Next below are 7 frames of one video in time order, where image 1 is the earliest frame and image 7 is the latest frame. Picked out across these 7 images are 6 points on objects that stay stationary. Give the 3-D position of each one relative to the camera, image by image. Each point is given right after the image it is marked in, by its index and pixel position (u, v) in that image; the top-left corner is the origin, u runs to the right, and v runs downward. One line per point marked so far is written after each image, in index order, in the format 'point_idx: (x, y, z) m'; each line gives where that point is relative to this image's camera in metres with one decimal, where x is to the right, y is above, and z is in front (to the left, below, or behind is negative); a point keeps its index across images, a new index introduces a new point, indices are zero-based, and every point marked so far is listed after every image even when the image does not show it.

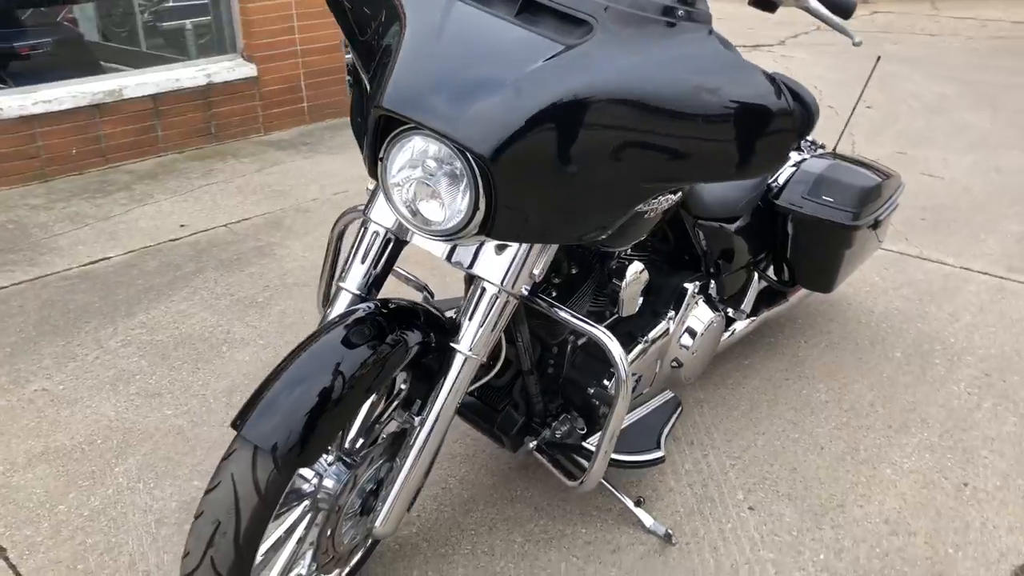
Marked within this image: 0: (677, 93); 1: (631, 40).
0: (+0.3, +0.3, +1.7) m
1: (+0.2, +0.5, +1.8) m
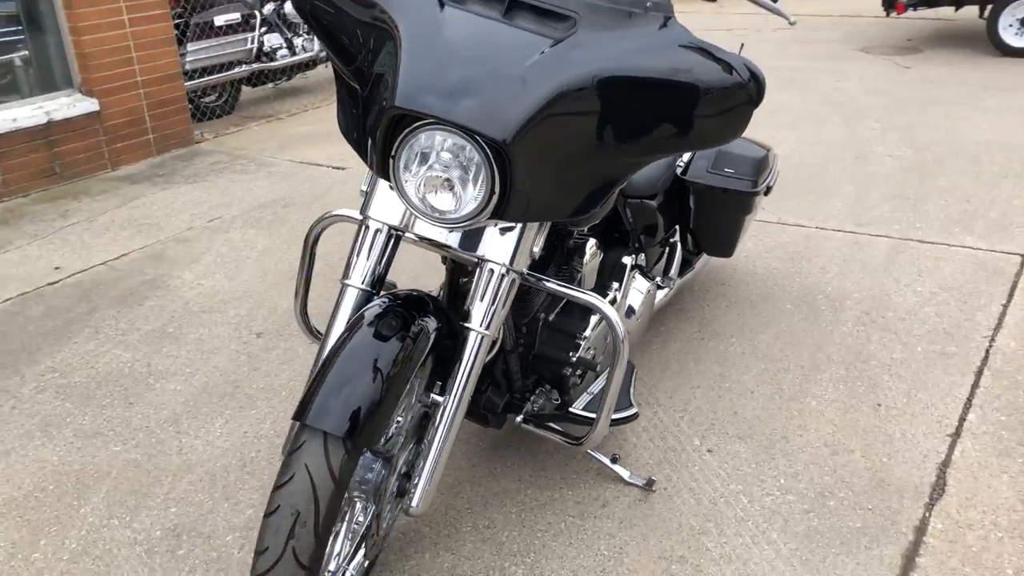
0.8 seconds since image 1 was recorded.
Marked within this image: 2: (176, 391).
0: (+0.3, +0.4, +1.9) m
1: (+0.2, +0.5, +2.0) m
2: (-1.1, -0.4, +3.2) m
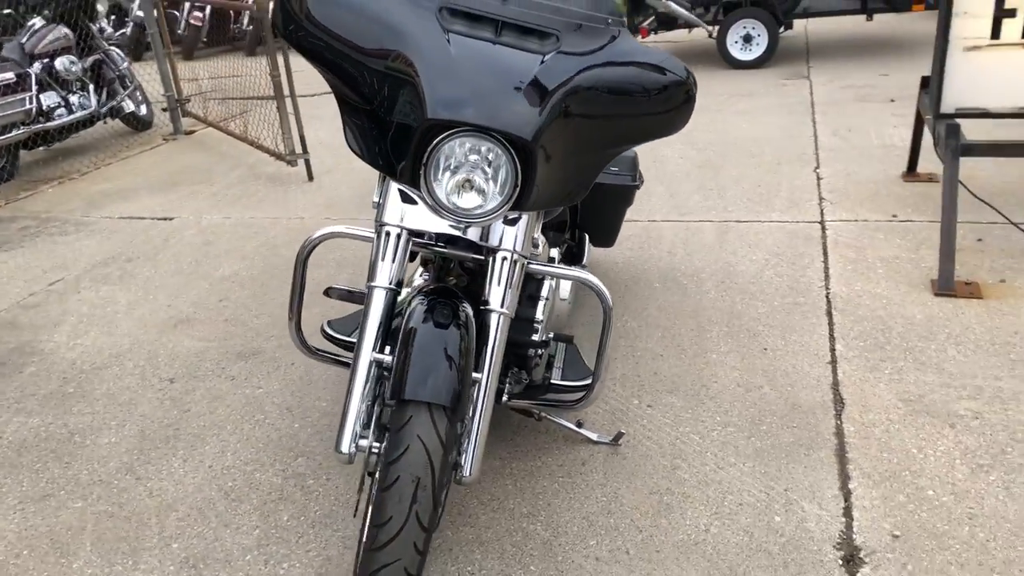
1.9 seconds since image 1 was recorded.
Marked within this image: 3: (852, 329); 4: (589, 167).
0: (+0.3, +0.5, +2.3) m
1: (+0.2, +0.6, +2.3) m
2: (-1.3, -0.5, +3.2) m
3: (+1.3, -0.1, +3.5) m
4: (+0.2, +0.3, +2.3) m
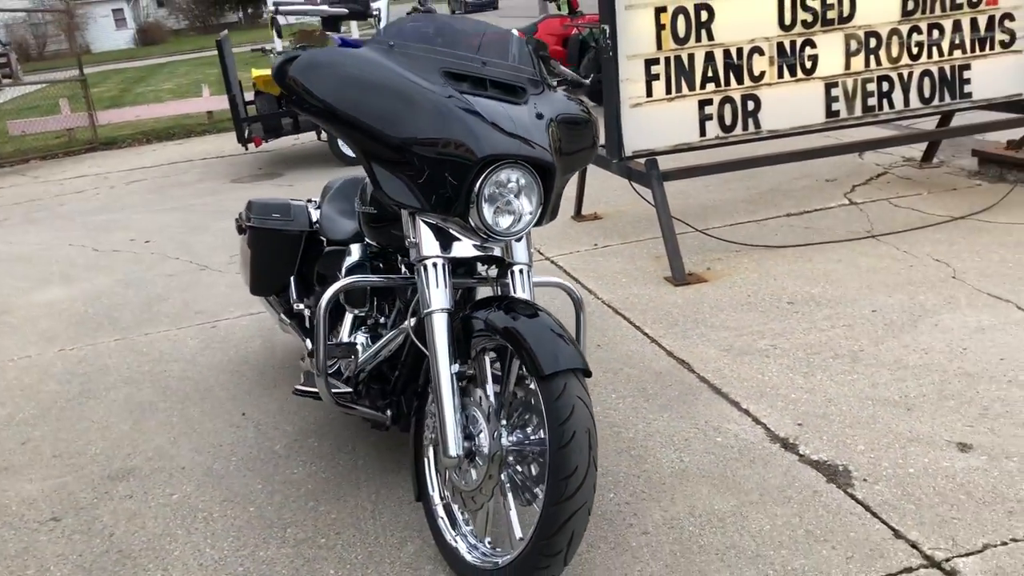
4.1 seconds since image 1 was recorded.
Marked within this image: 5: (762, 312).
0: (+0.2, +0.5, +2.9) m
1: (0.0, +0.6, +2.9) m
2: (-1.4, -0.9, +2.8) m
3: (+0.6, -0.1, +4.4) m
4: (+0.1, +0.3, +2.9) m
5: (+1.1, -0.1, +4.3) m
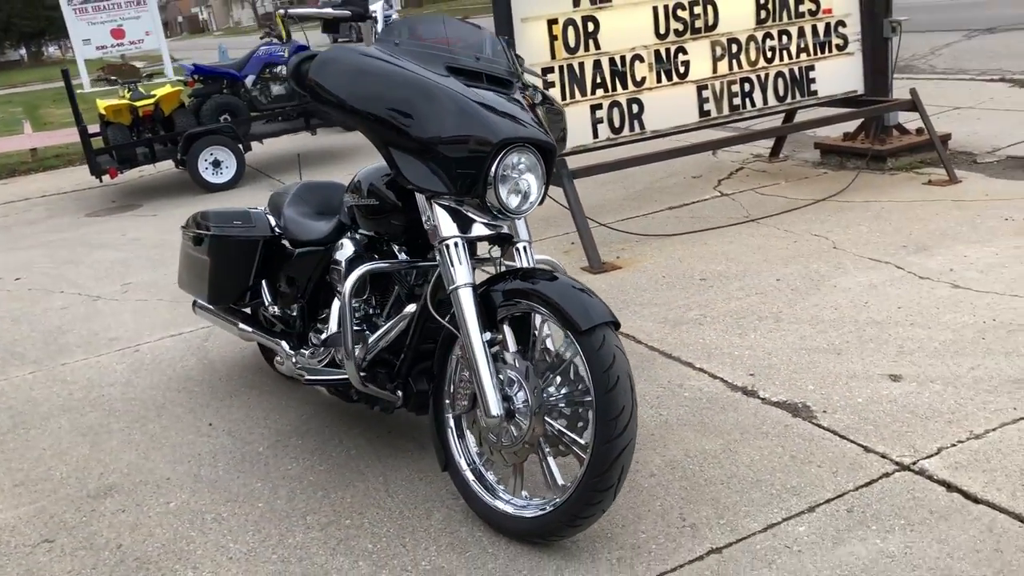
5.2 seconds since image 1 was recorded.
0: (+0.1, +0.6, +3.2) m
1: (0.0, +0.7, +3.1) m
2: (-1.3, -0.9, +2.8) m
3: (+0.3, -0.1, +4.7) m
4: (+0.1, +0.4, +3.2) m
5: (+0.8, 0.0, +4.8) m
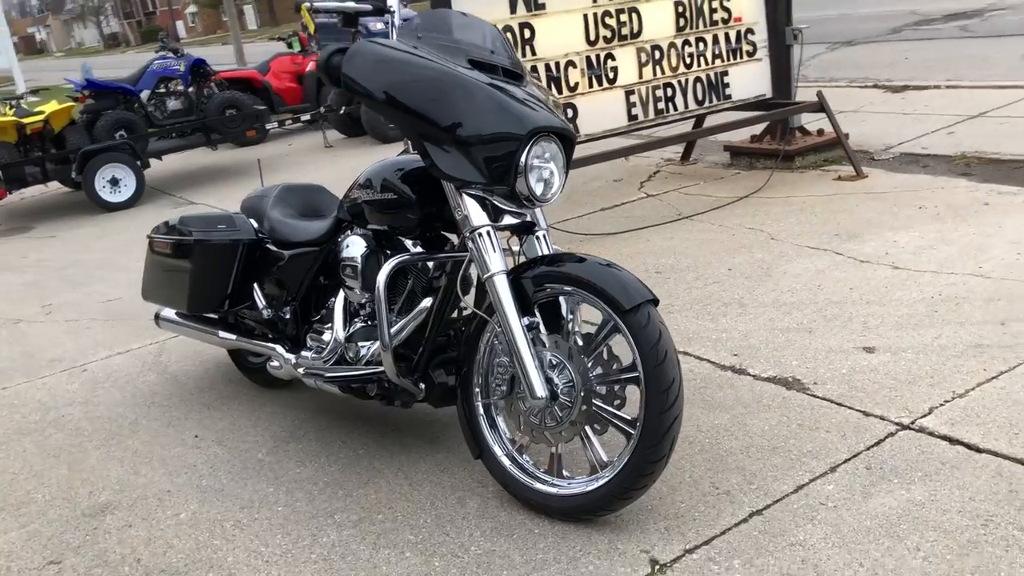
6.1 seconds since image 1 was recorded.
0: (+0.1, +0.6, +3.3) m
1: (0.0, +0.7, +3.2) m
2: (-1.1, -0.9, +2.7) m
3: (+0.1, -0.1, +4.8) m
4: (+0.1, +0.4, +3.3) m
5: (+0.7, 0.0, +4.9) m
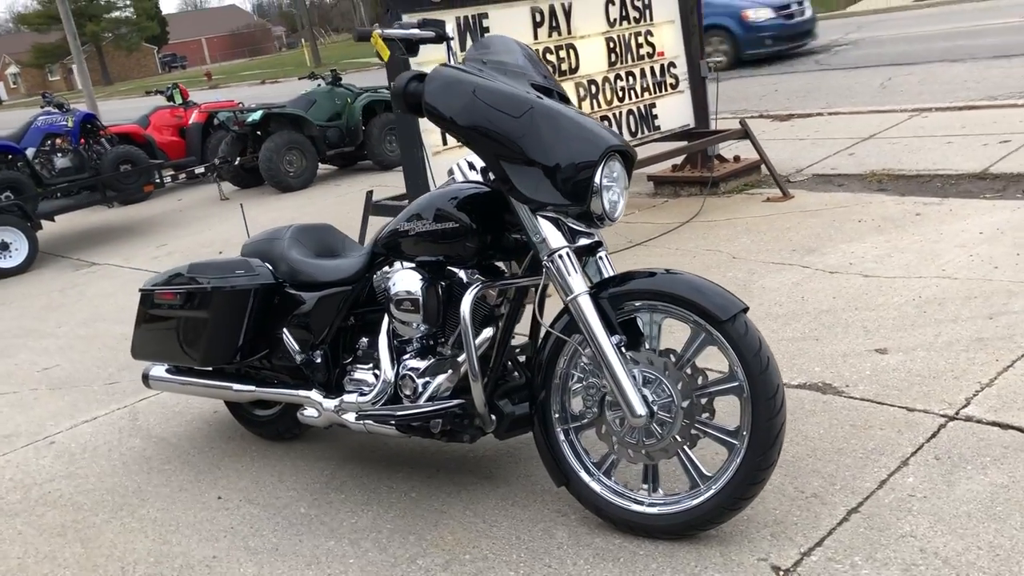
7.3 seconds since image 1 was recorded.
0: (+0.3, +0.6, +3.3) m
1: (+0.2, +0.6, +3.2) m
2: (-0.7, -1.0, +2.4) m
3: (+0.1, -0.2, +4.8) m
4: (+0.3, +0.4, +3.3) m
5: (+0.6, -0.1, +5.0) m
